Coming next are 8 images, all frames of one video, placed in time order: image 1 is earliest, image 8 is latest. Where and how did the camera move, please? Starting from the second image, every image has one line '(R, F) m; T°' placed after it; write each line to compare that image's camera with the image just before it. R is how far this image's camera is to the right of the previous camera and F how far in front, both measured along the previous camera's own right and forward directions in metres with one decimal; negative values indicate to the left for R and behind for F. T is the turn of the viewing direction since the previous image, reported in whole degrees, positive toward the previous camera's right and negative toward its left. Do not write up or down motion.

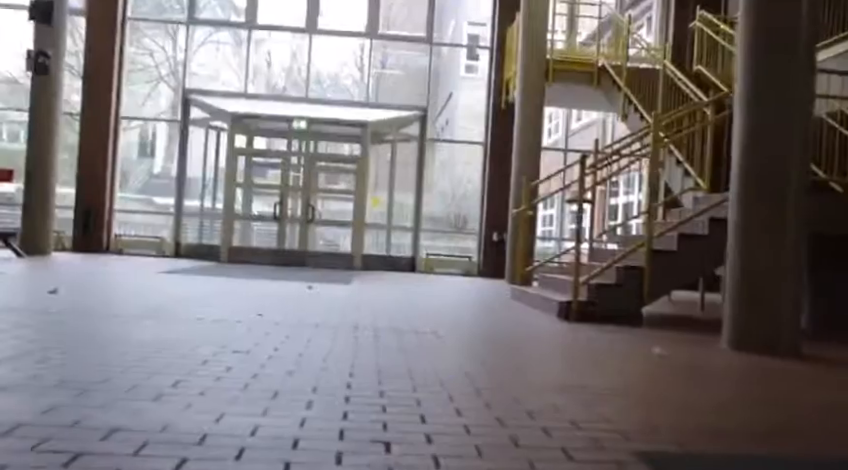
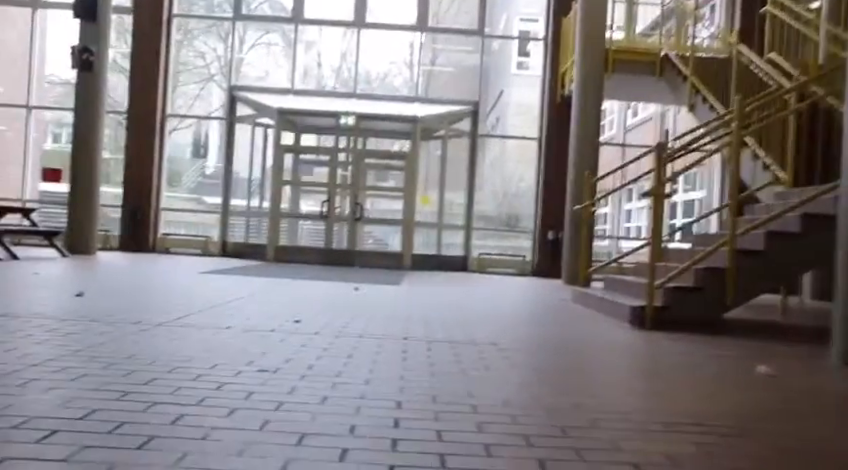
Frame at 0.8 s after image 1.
(0.0, +0.6) m; -3°
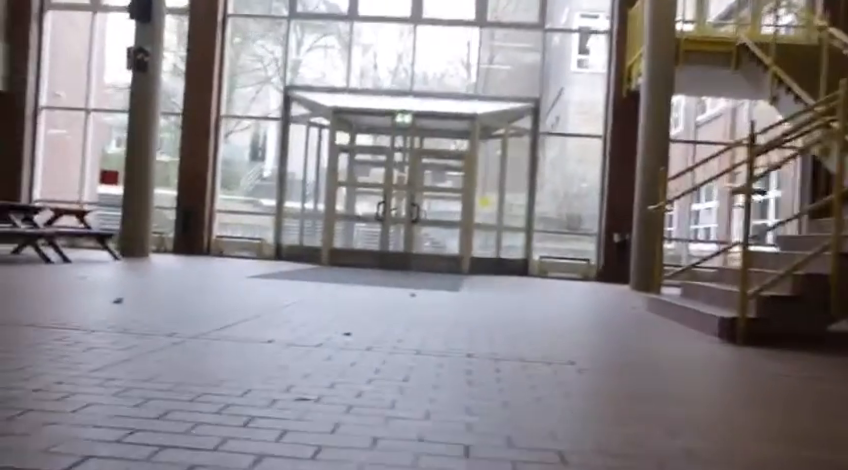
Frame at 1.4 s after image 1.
(0.0, +0.5) m; -4°
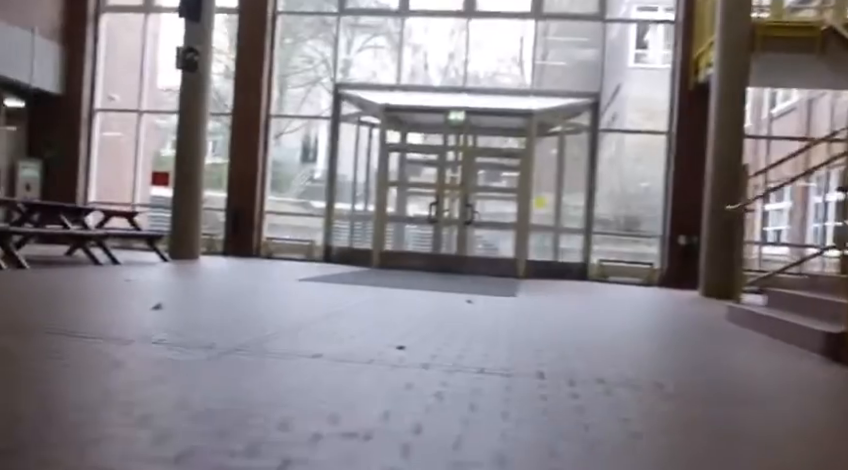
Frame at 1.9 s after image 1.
(-0.1, +0.5) m; -3°
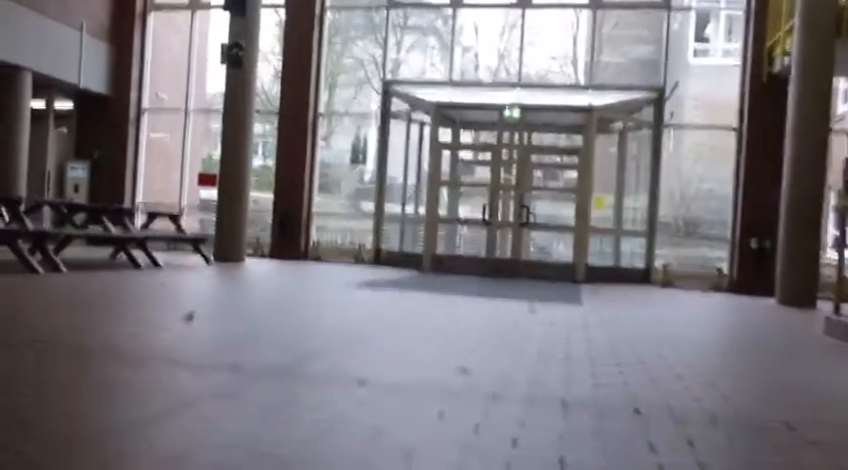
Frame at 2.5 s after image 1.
(-0.1, +0.6) m; -3°
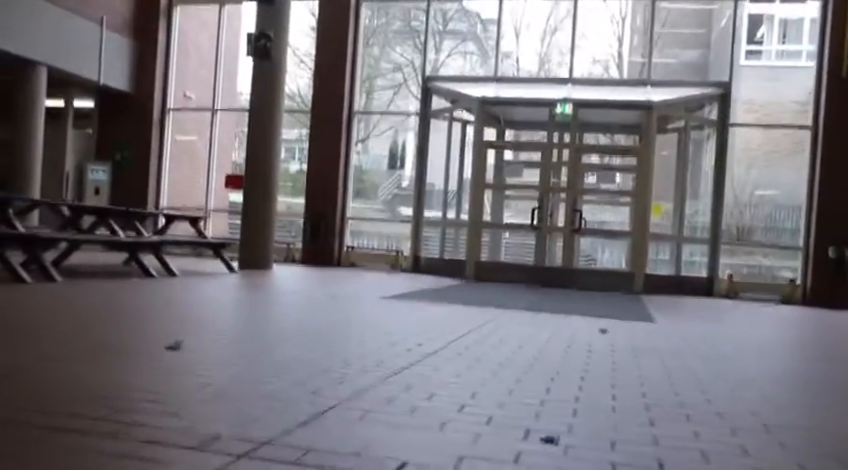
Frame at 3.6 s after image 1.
(-0.1, +1.1) m; -2°
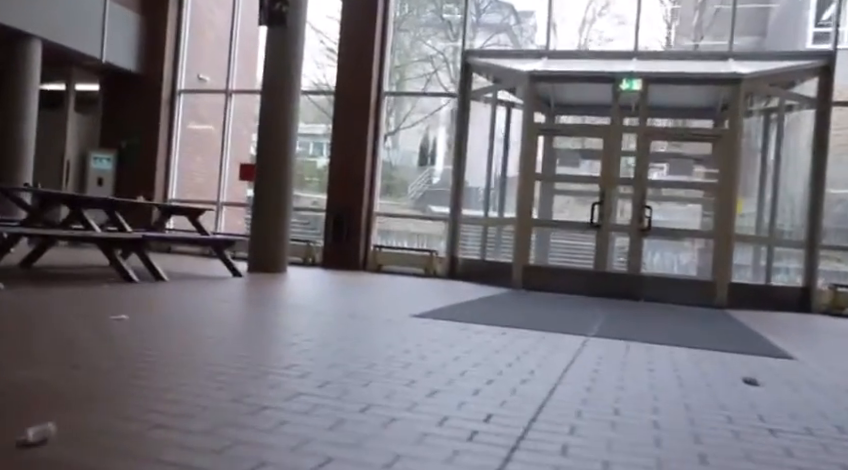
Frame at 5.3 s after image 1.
(-0.1, +1.8) m; -2°
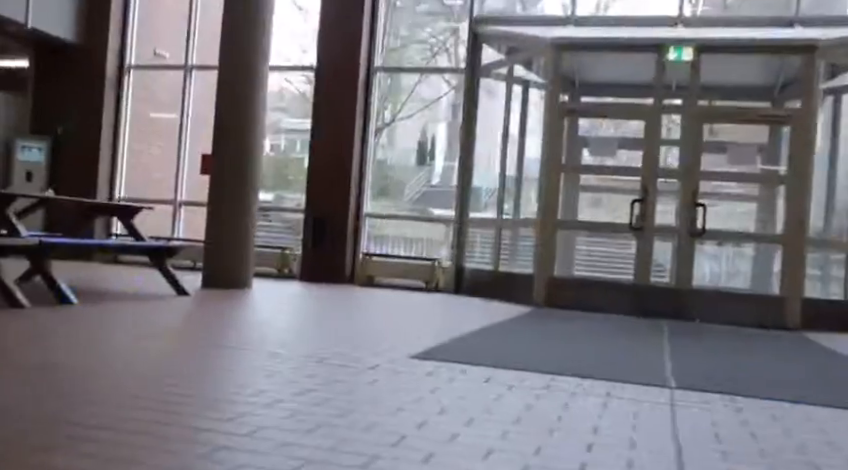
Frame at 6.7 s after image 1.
(-0.1, +2.1) m; +1°
